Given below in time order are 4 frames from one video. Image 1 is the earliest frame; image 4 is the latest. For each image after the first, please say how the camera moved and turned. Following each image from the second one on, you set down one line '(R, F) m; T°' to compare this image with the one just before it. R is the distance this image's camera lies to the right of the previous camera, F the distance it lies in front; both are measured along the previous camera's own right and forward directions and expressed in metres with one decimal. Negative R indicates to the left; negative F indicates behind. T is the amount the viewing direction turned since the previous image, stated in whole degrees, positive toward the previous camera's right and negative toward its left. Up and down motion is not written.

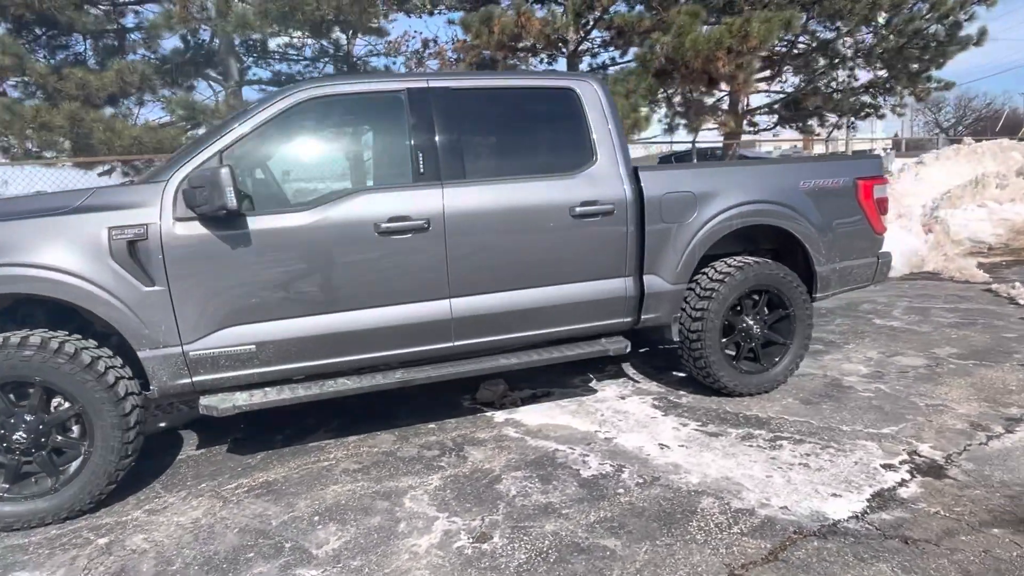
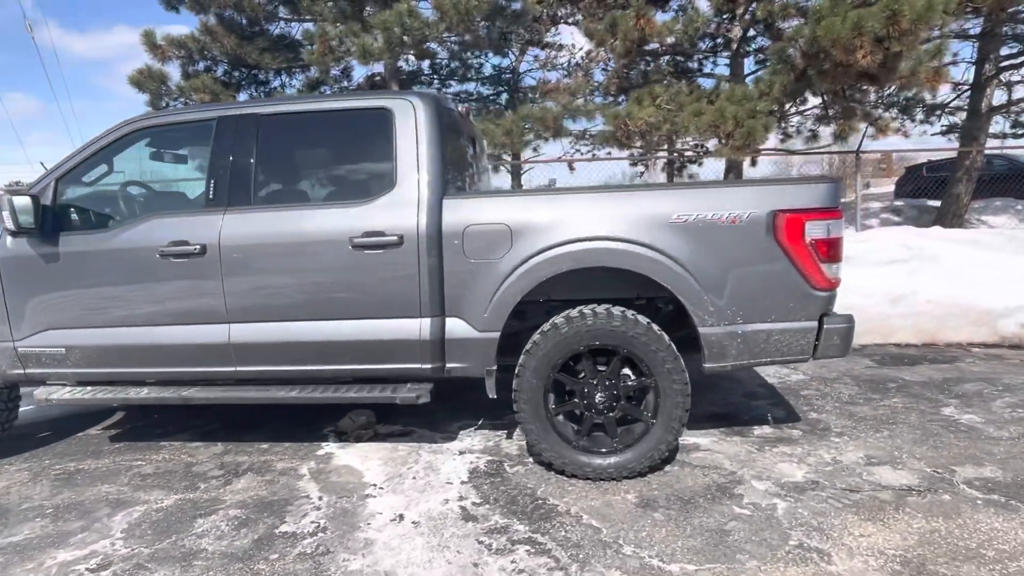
(+2.6, +1.0) m; -24°
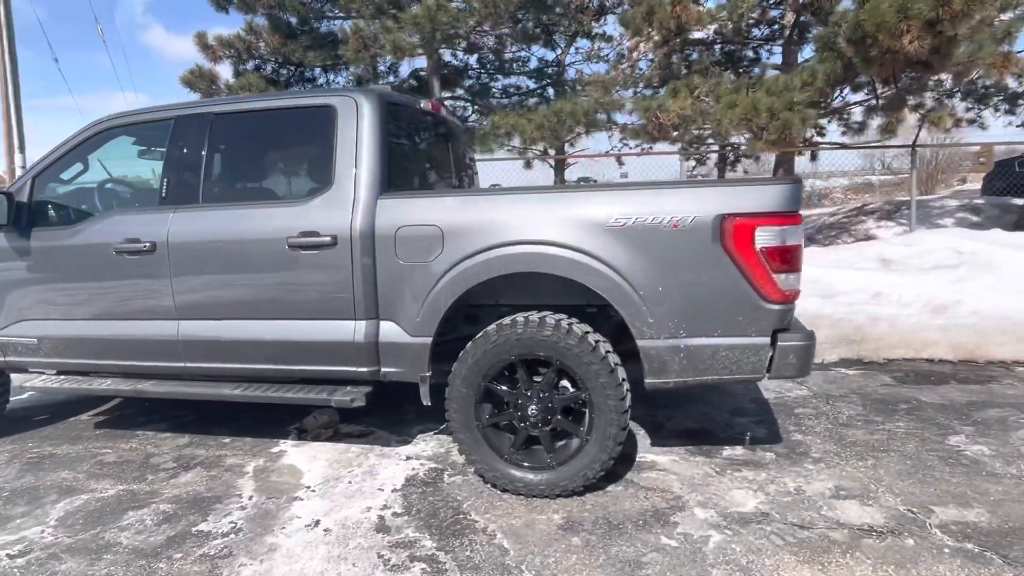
(+0.7, +0.2) m; -7°
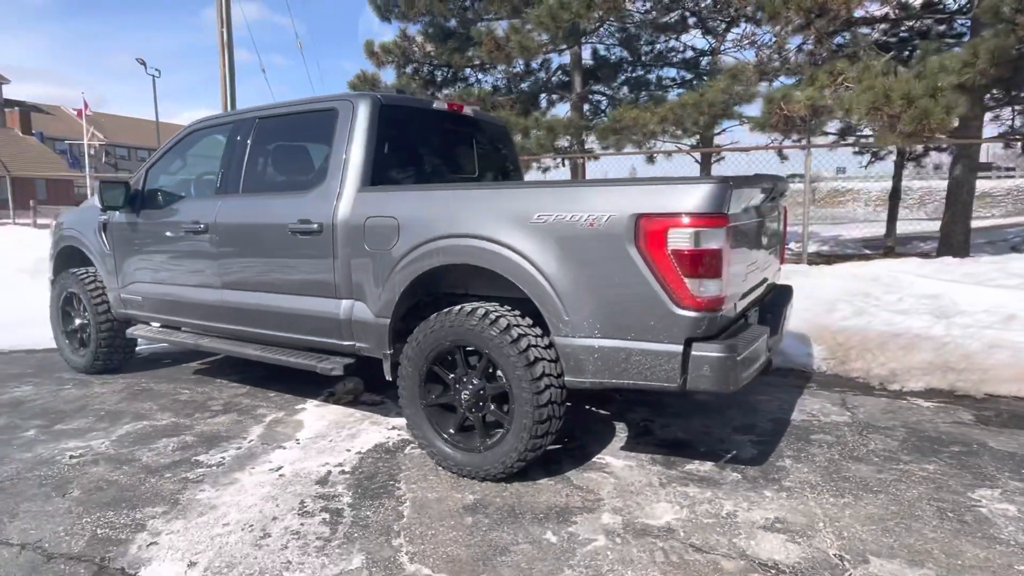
(+1.4, +0.1) m; -18°
